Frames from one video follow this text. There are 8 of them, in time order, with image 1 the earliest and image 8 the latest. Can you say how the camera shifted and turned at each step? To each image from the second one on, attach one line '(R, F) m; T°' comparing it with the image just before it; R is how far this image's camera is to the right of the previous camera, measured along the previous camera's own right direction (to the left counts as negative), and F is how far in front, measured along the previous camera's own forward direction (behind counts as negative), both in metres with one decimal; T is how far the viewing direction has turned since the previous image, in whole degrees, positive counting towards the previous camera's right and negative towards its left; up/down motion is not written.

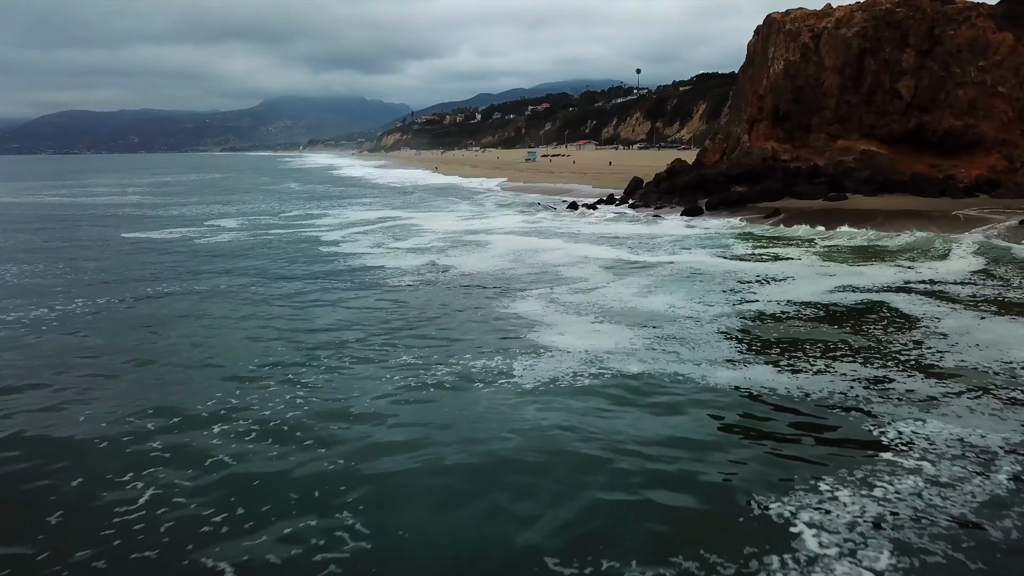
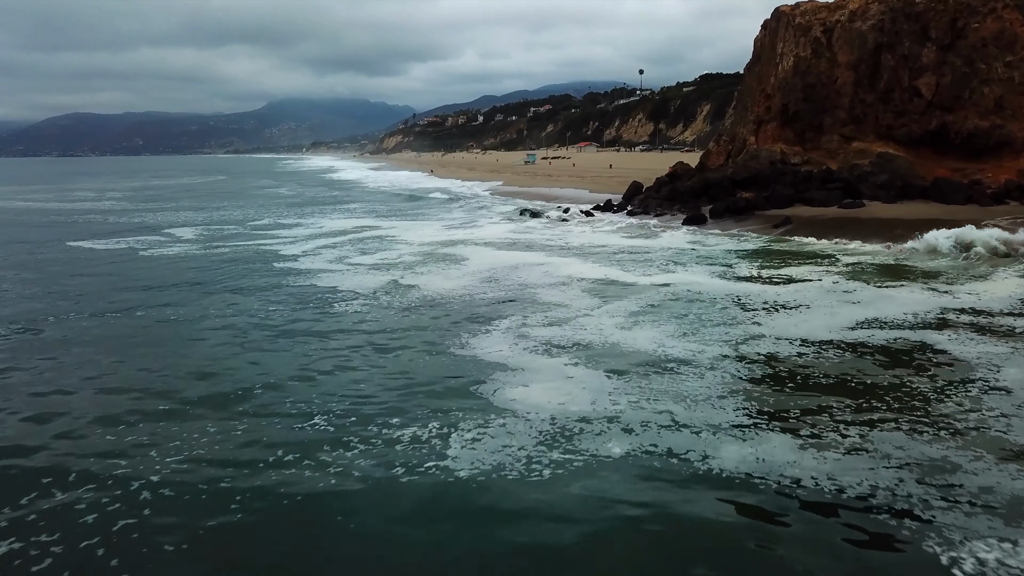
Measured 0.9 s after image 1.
(+1.1, +1.9) m; -1°
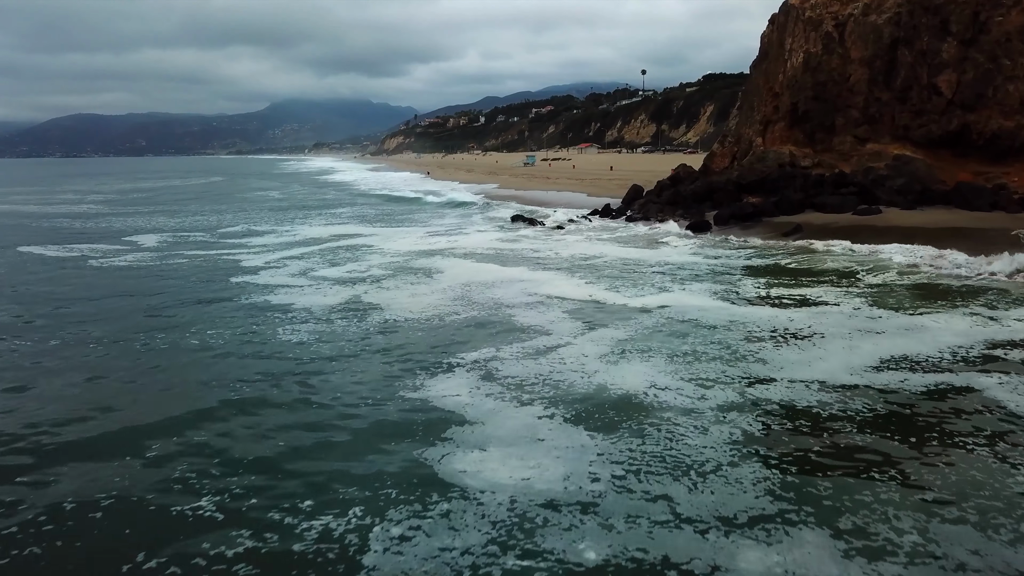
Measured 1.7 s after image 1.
(+0.8, +1.5) m; 0°
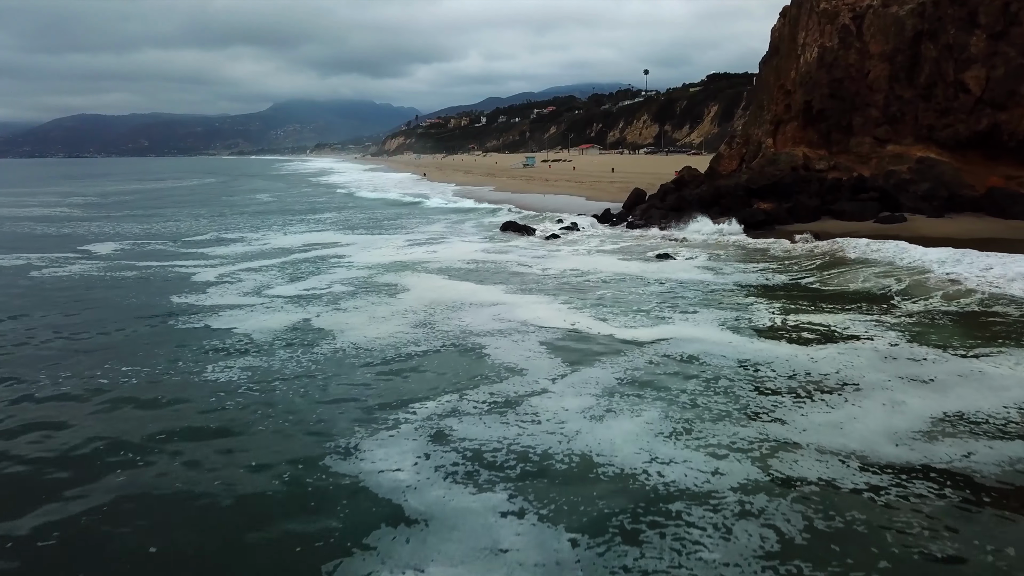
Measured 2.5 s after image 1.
(+0.7, +1.7) m; 0°
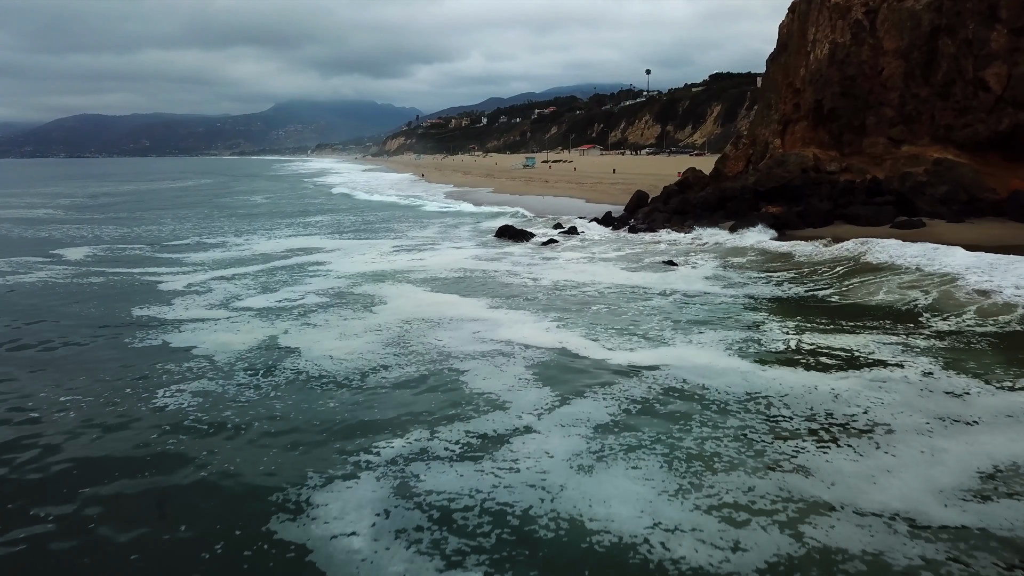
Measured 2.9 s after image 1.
(+0.3, +1.0) m; 0°
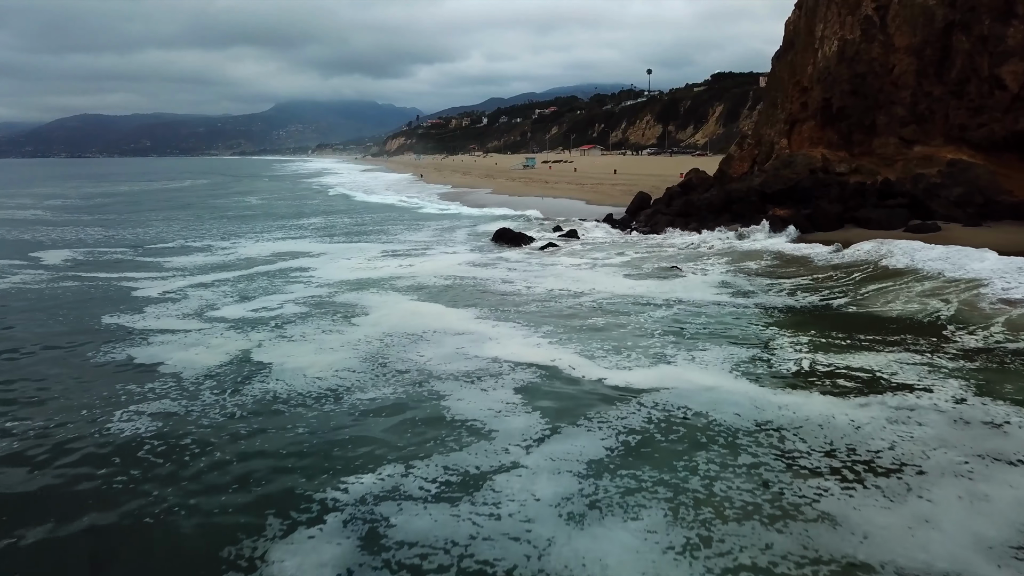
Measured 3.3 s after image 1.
(+0.2, +0.7) m; 0°
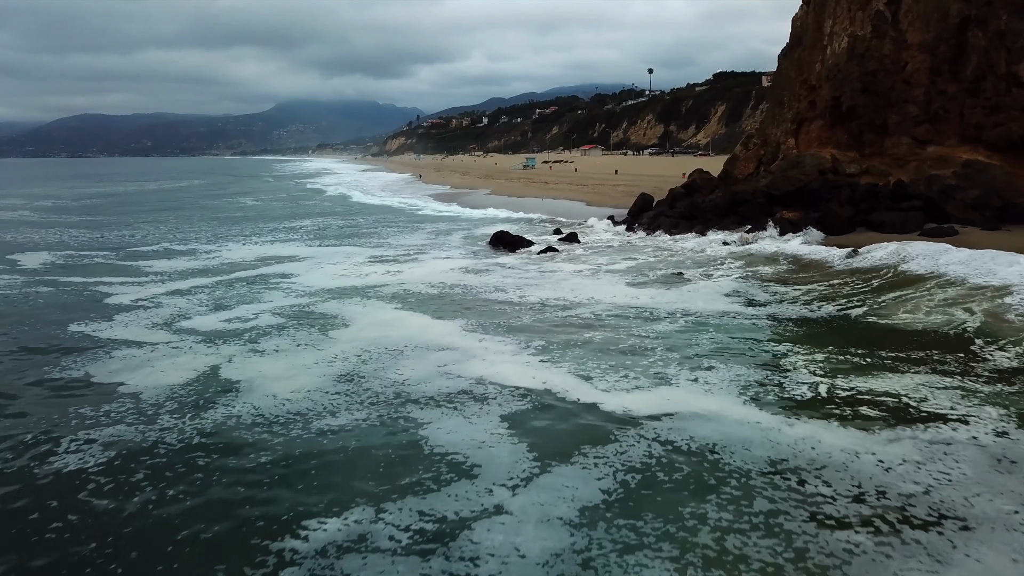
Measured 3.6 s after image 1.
(+0.2, +0.7) m; 0°
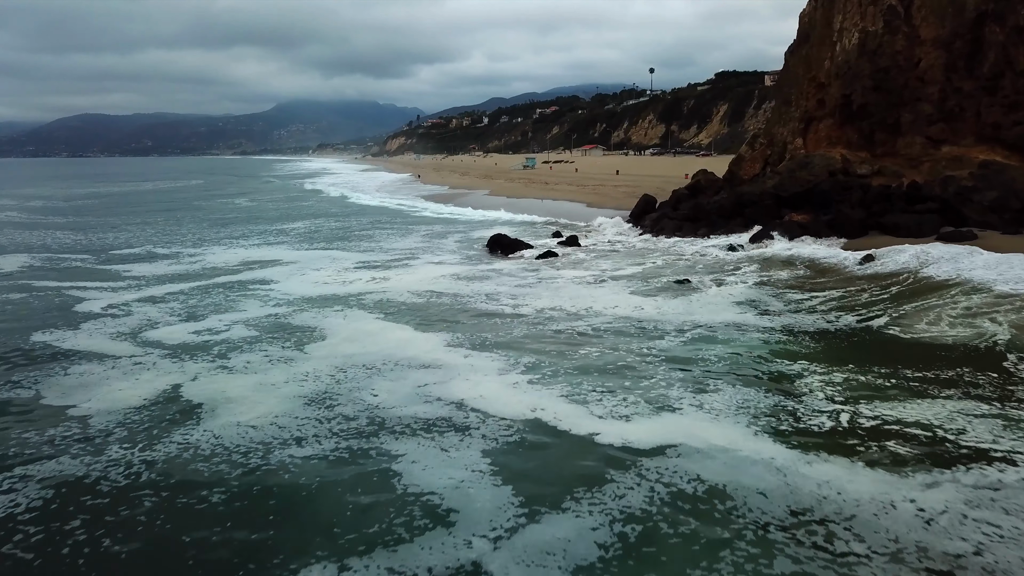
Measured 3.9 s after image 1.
(+0.2, +0.7) m; 0°
